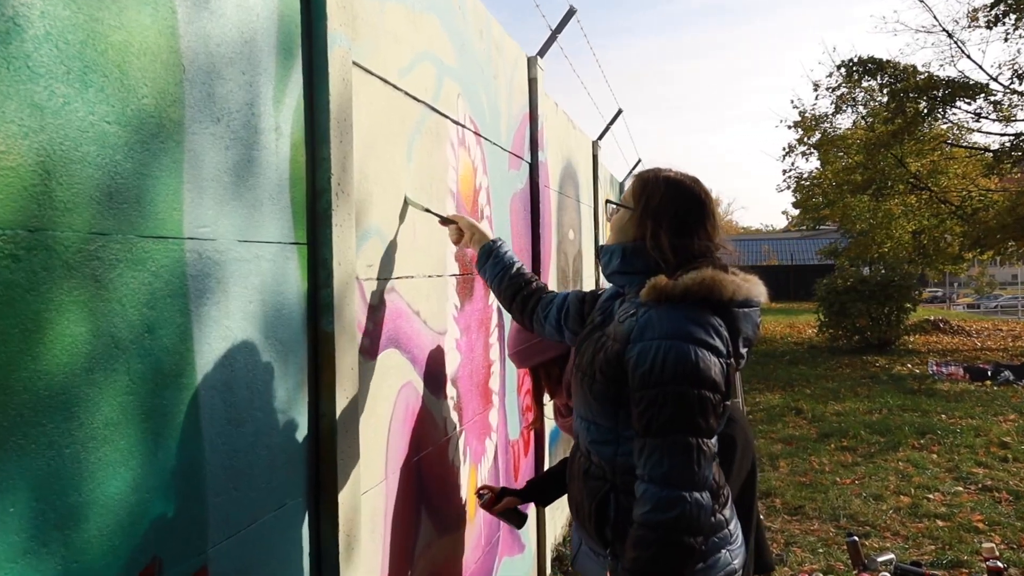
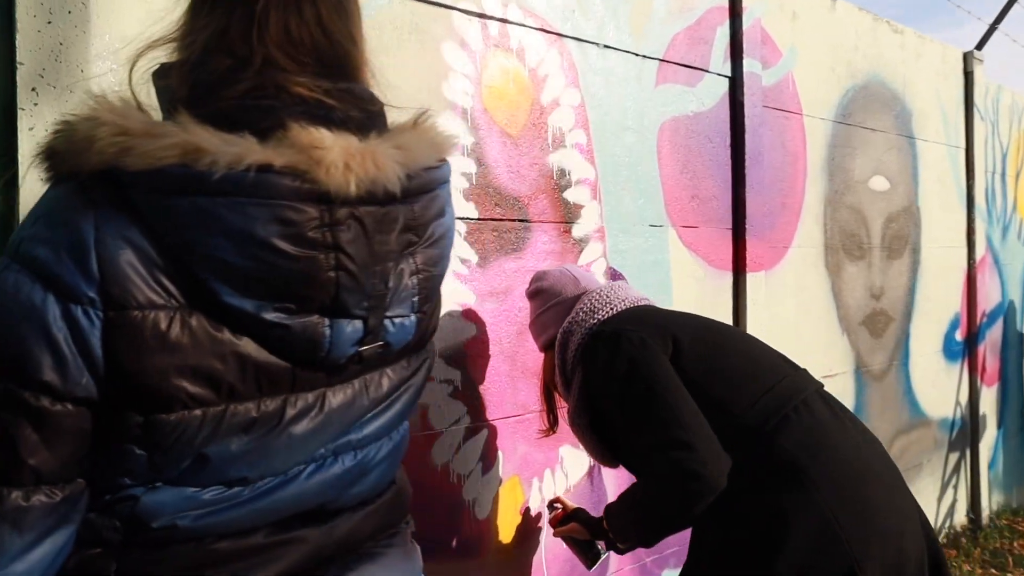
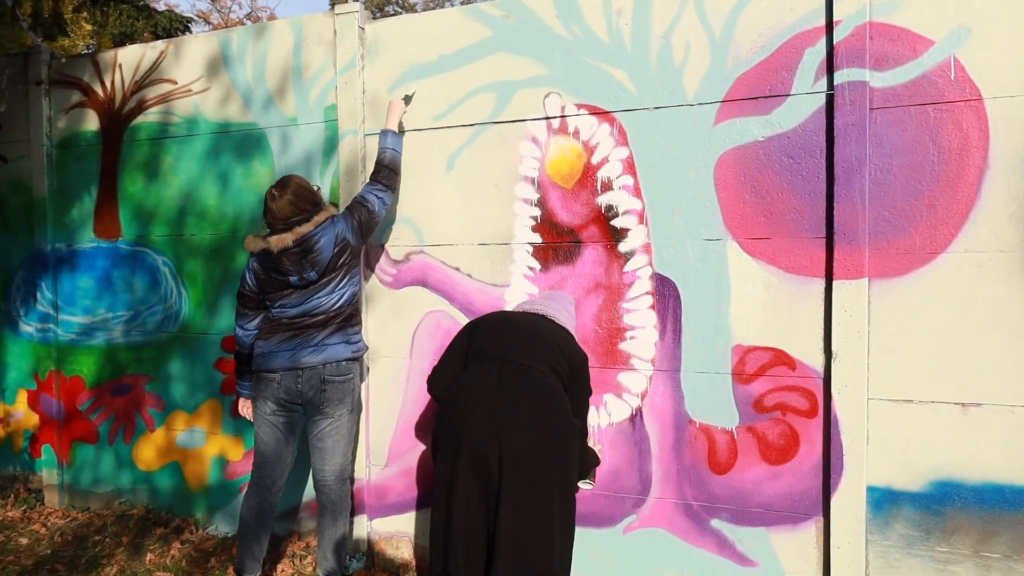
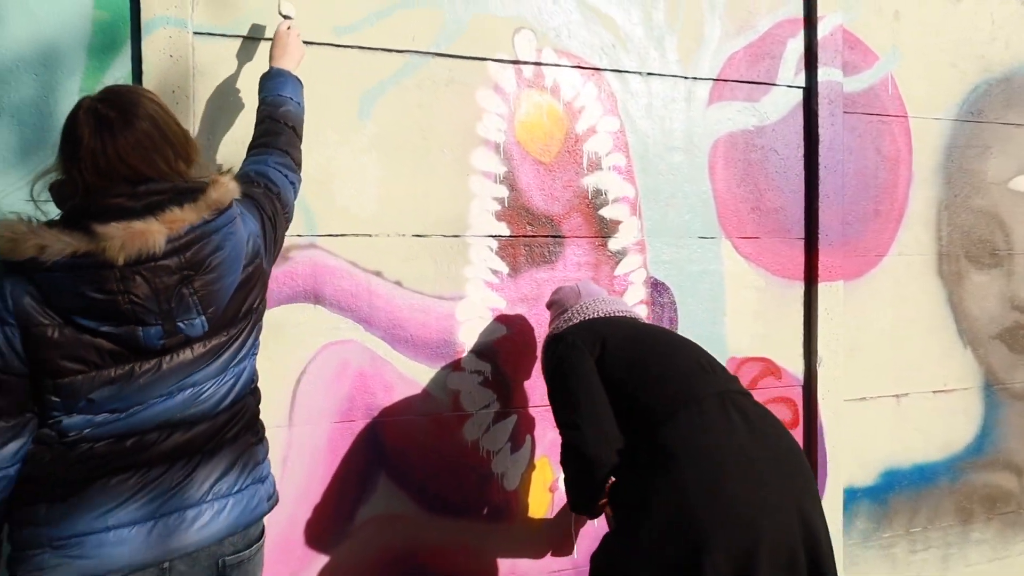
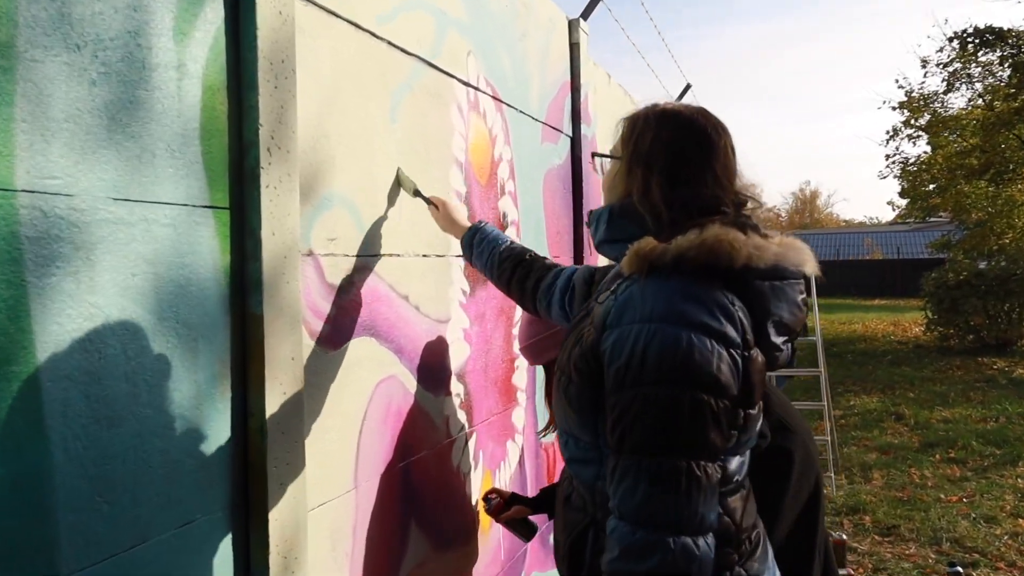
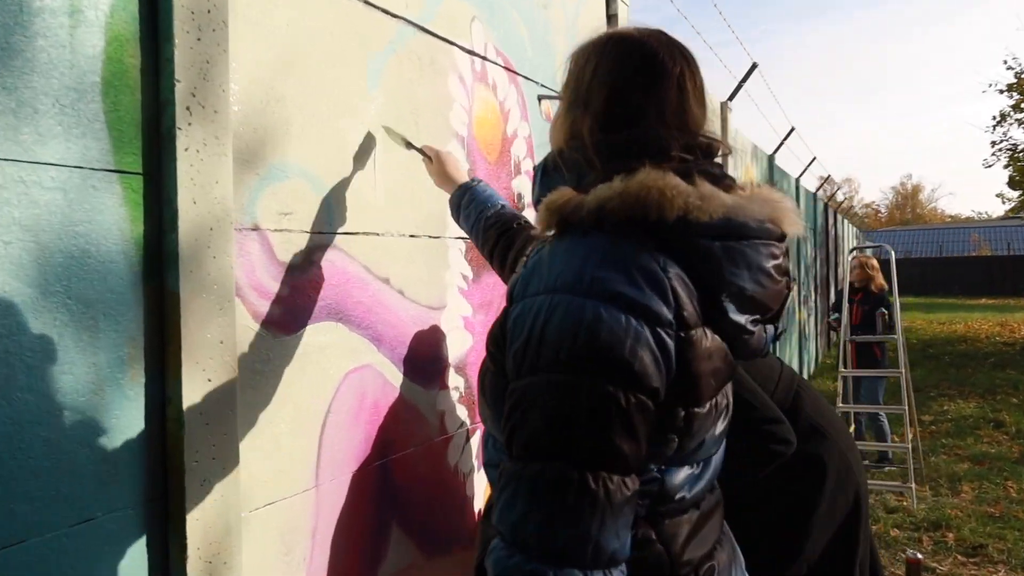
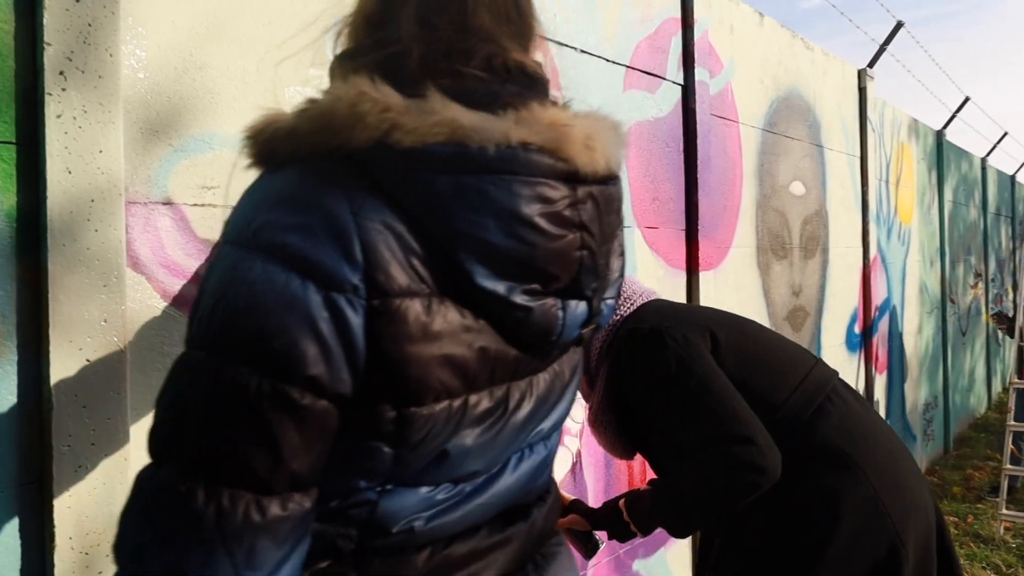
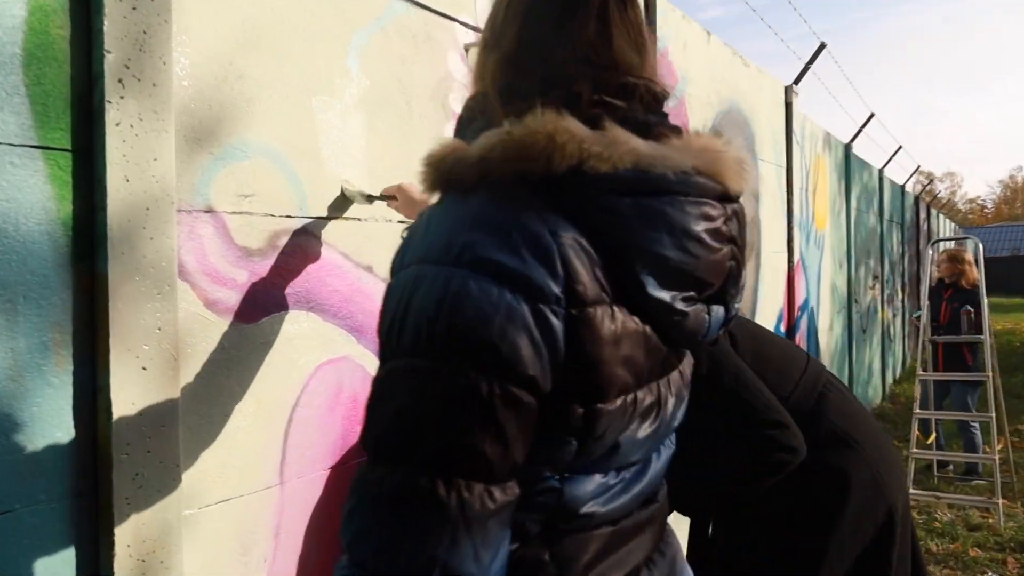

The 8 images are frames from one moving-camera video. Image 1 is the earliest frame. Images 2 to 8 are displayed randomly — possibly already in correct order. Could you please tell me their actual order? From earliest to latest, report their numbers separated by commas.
5, 6, 8, 7, 2, 4, 3
